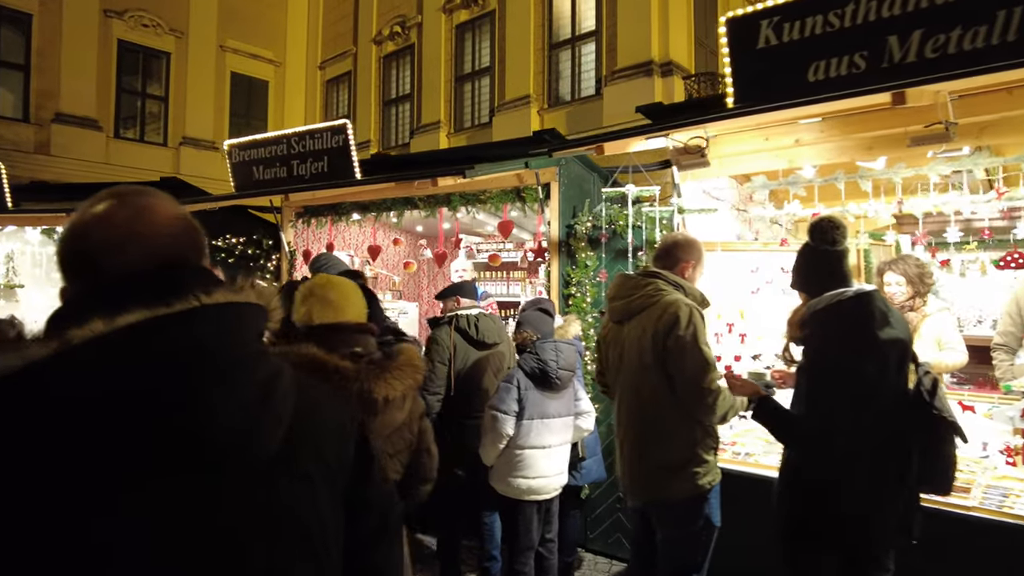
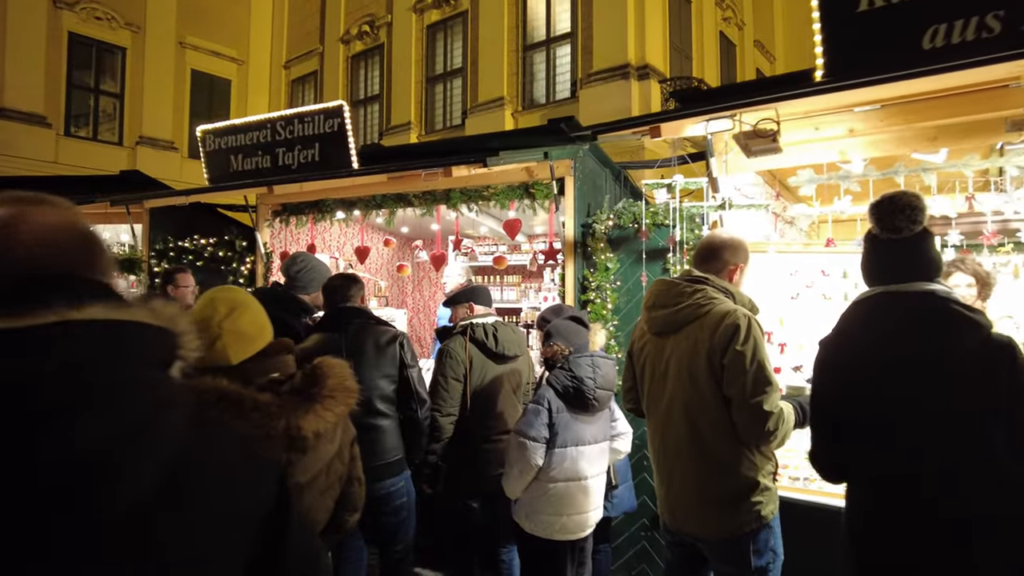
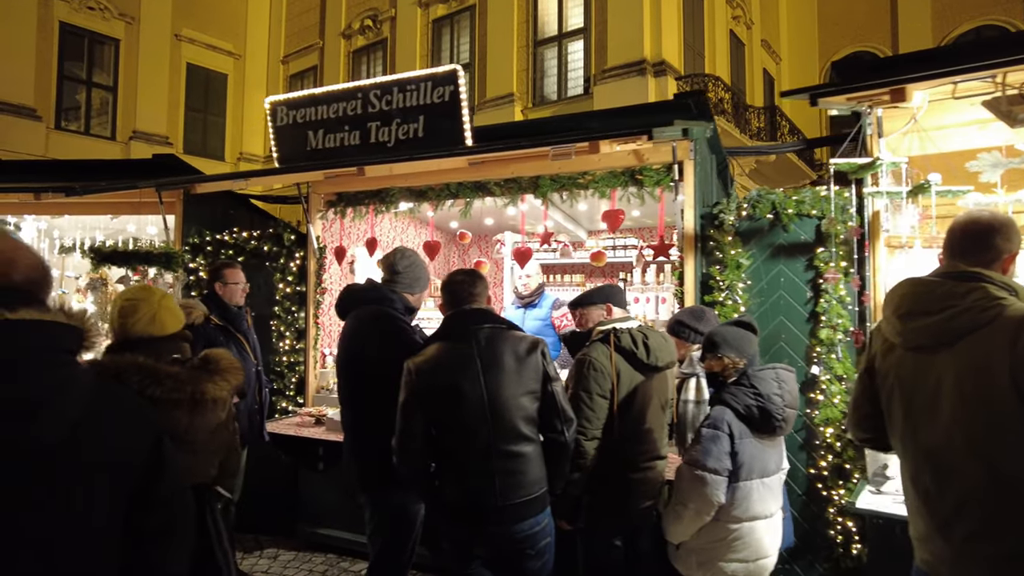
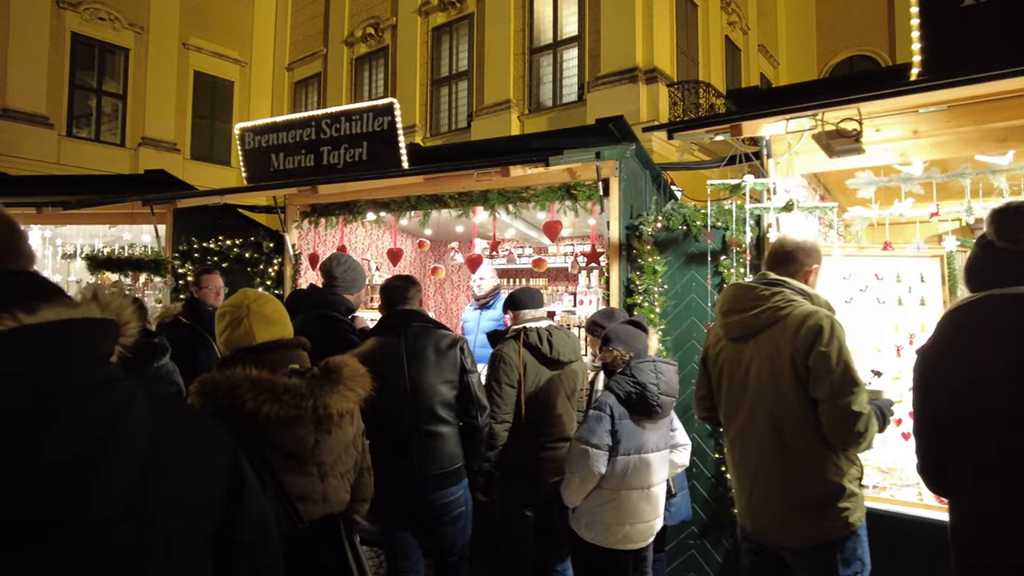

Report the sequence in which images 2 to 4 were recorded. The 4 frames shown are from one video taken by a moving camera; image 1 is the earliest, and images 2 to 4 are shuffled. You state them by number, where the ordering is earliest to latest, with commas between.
2, 4, 3
